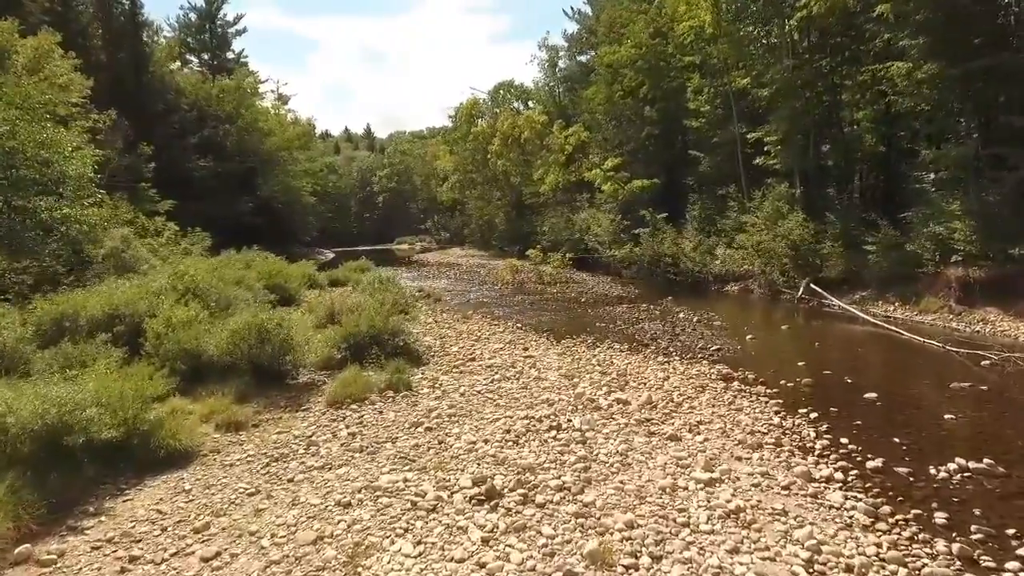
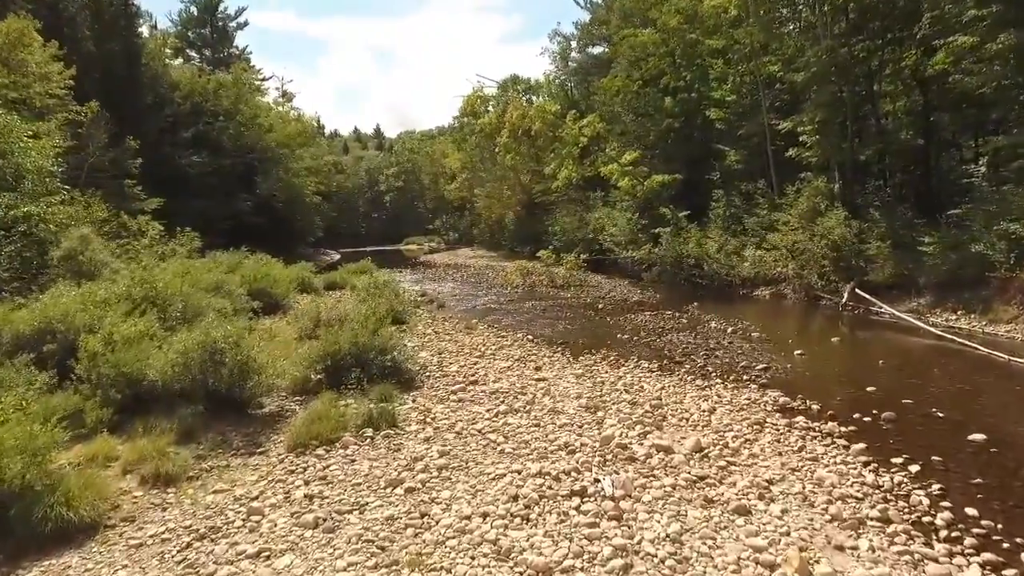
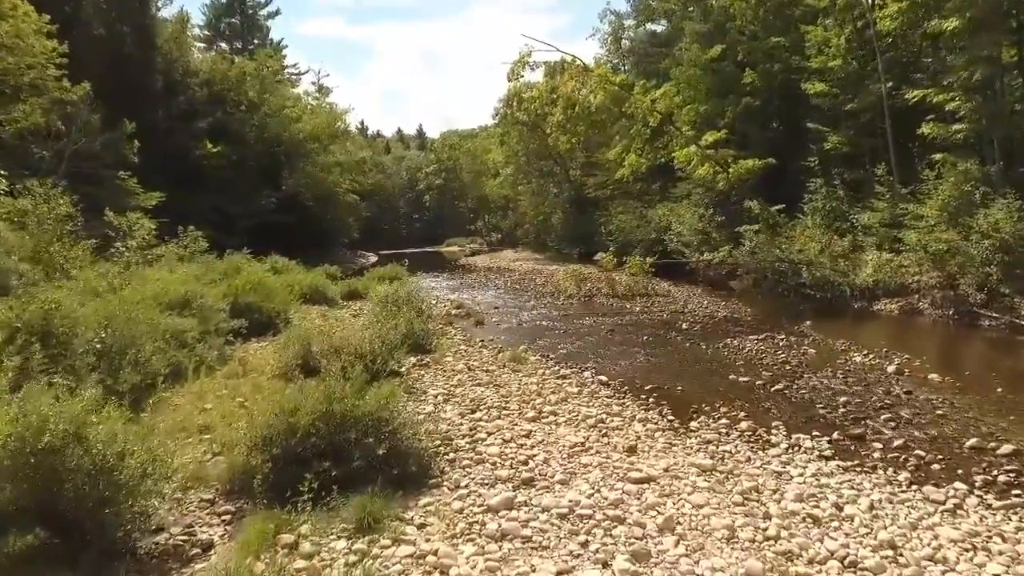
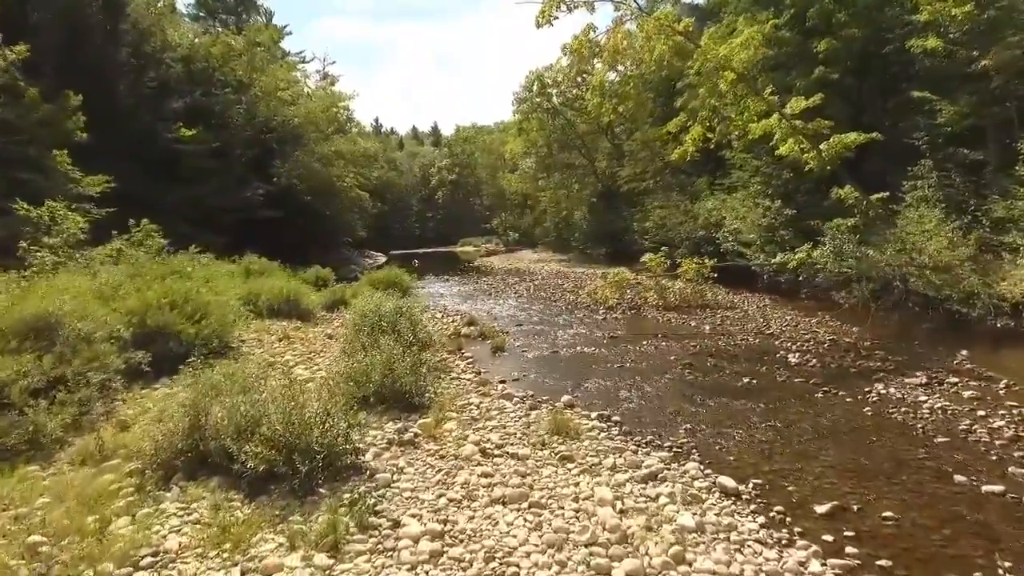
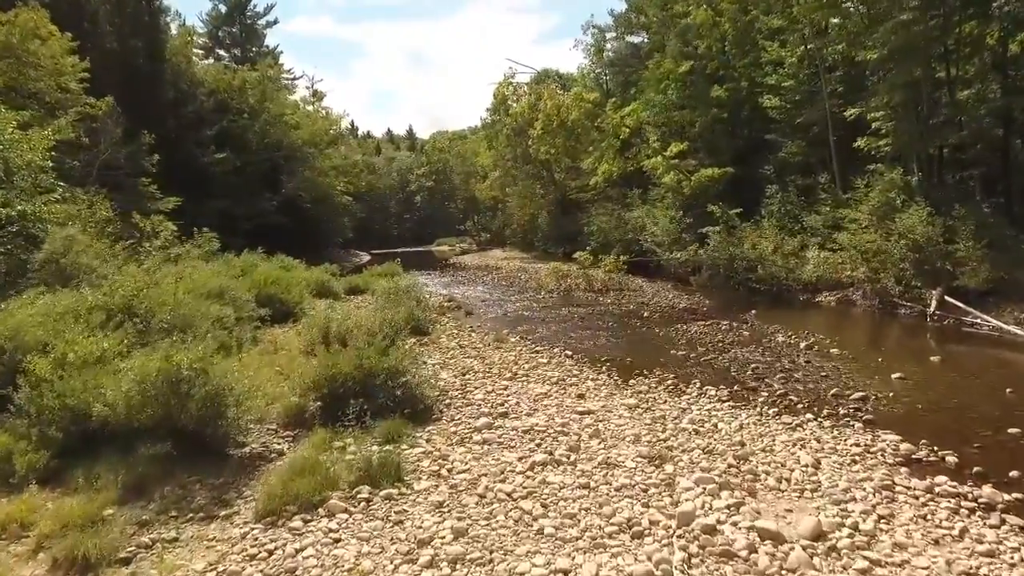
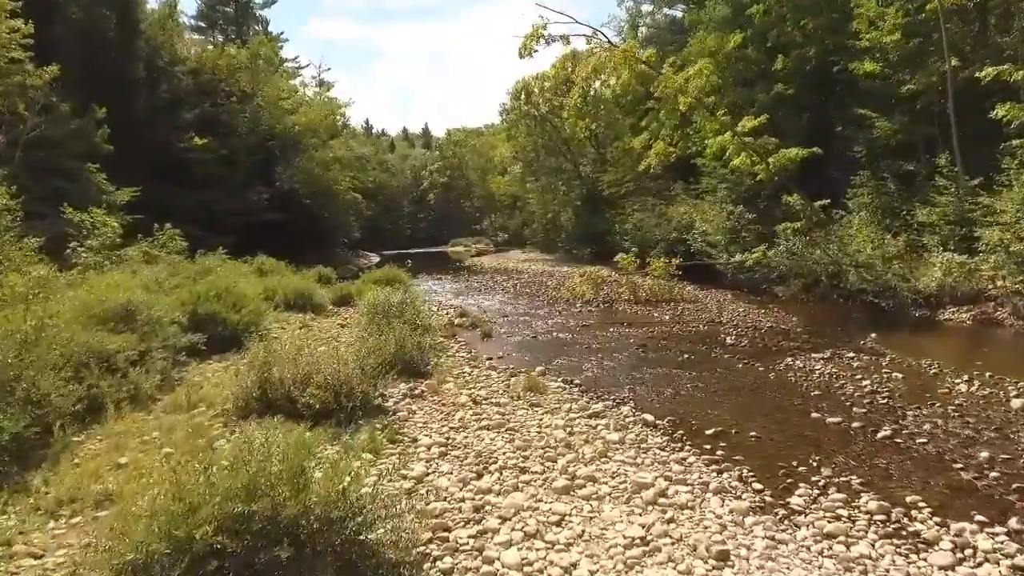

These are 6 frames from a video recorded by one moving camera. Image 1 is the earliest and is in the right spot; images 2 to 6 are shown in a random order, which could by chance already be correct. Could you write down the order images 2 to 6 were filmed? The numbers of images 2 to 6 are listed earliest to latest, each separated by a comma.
2, 5, 3, 6, 4
